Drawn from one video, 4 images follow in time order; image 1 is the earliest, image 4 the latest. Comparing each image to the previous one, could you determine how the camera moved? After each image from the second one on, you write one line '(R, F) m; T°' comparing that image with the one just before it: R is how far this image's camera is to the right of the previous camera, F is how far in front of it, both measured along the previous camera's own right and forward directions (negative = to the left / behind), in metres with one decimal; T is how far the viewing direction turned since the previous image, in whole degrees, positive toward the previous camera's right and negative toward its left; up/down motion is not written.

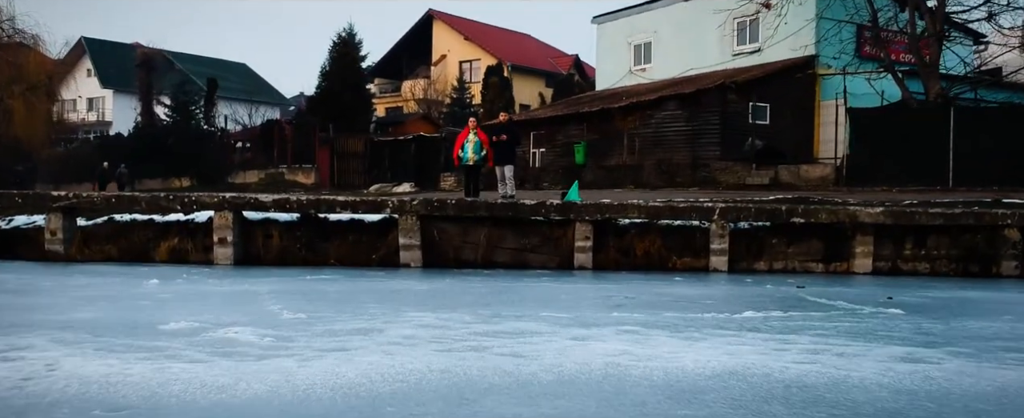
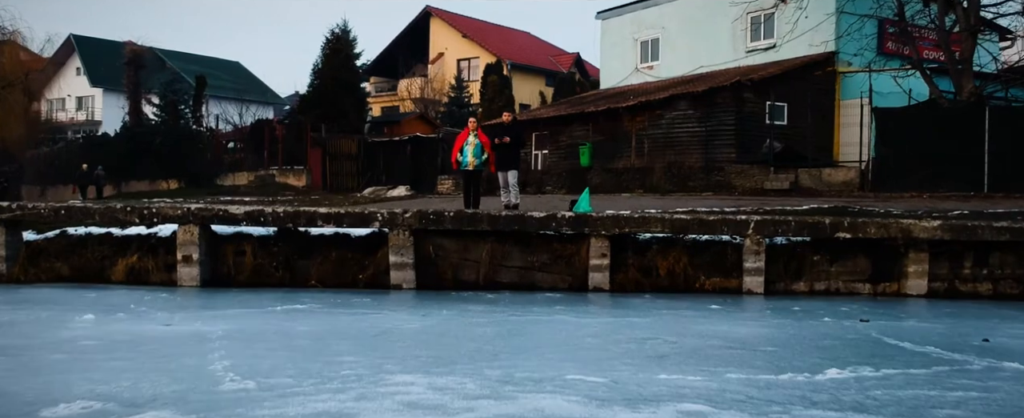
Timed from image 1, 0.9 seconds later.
(-0.1, +1.4) m; 0°
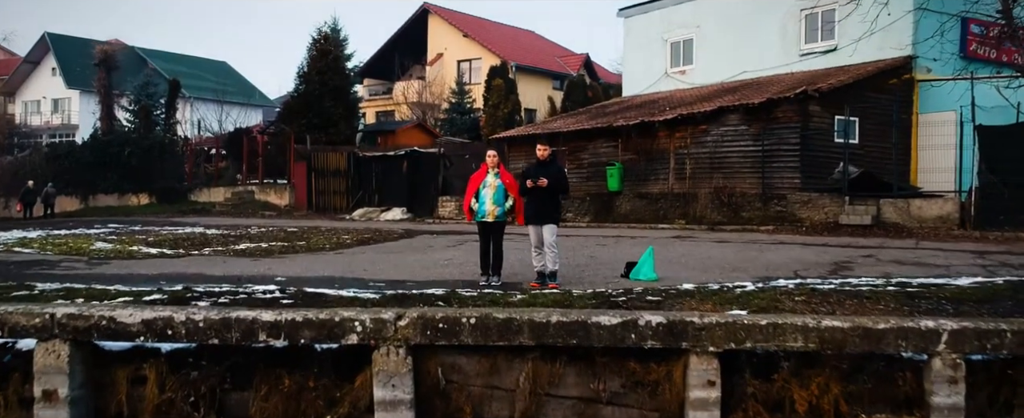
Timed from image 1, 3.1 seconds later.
(-0.4, +3.6) m; 0°
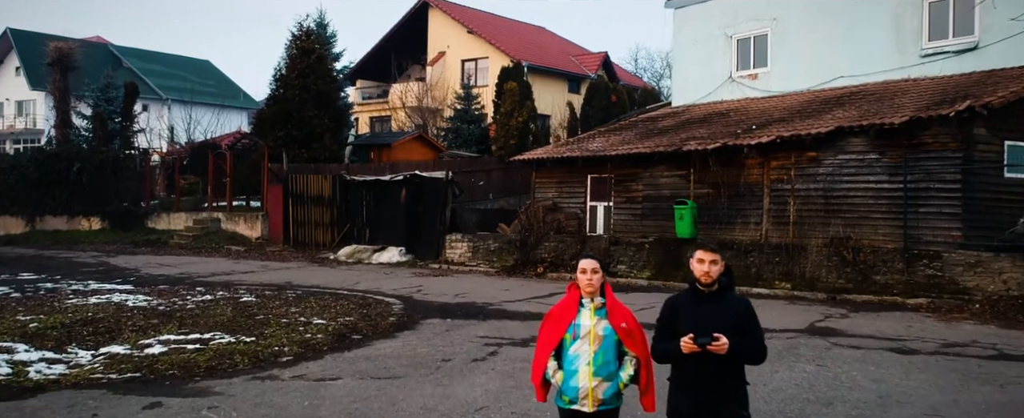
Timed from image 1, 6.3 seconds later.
(-0.7, +5.1) m; 0°
